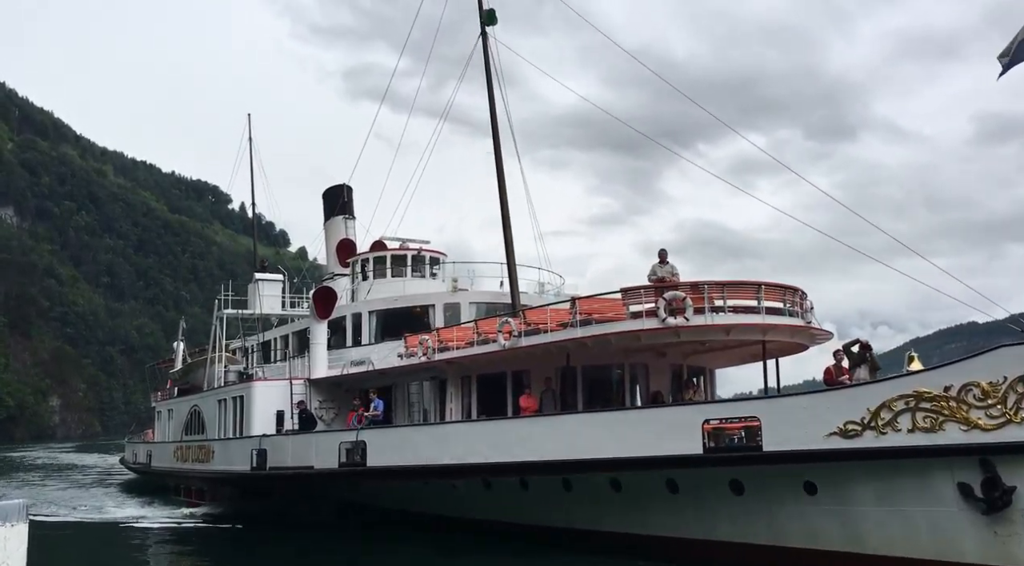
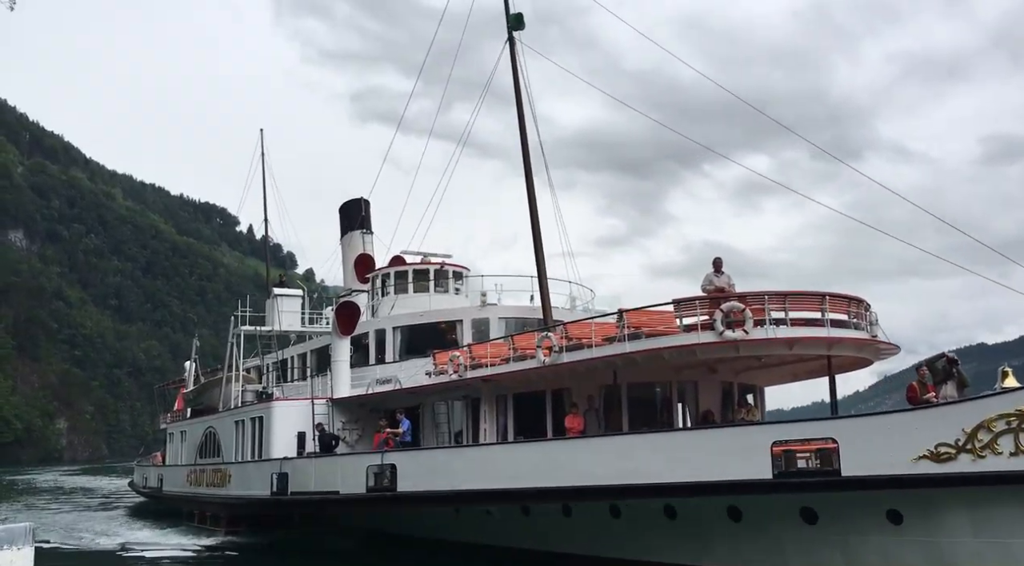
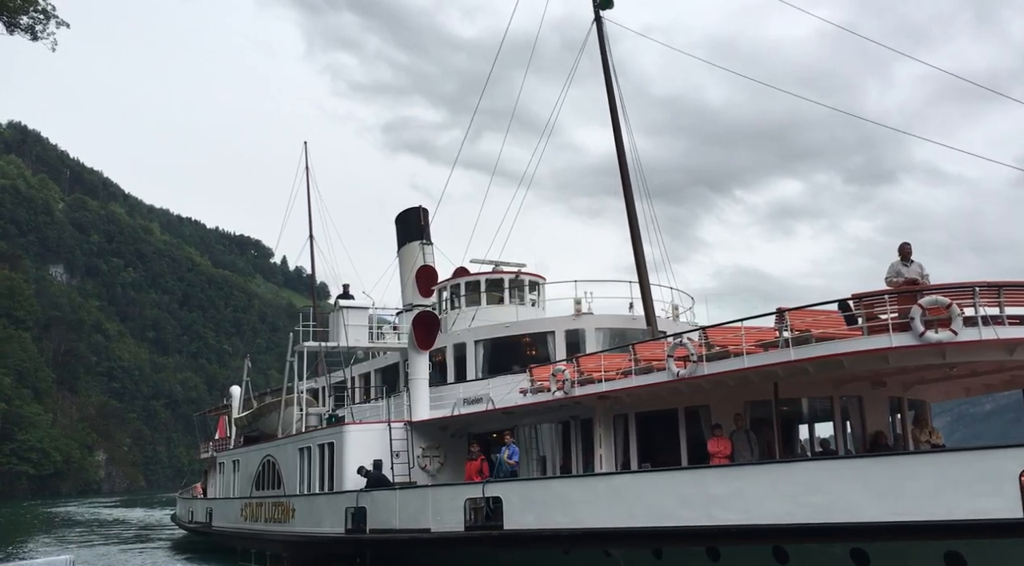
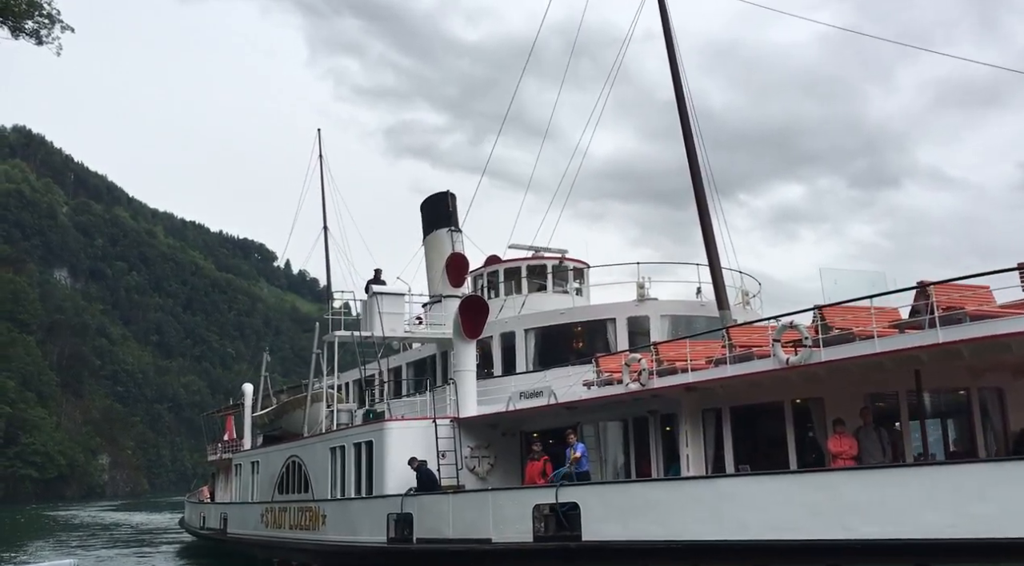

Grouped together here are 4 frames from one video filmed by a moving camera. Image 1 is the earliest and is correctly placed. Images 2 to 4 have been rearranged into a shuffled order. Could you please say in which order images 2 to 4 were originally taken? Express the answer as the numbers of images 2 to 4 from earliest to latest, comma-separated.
2, 3, 4
